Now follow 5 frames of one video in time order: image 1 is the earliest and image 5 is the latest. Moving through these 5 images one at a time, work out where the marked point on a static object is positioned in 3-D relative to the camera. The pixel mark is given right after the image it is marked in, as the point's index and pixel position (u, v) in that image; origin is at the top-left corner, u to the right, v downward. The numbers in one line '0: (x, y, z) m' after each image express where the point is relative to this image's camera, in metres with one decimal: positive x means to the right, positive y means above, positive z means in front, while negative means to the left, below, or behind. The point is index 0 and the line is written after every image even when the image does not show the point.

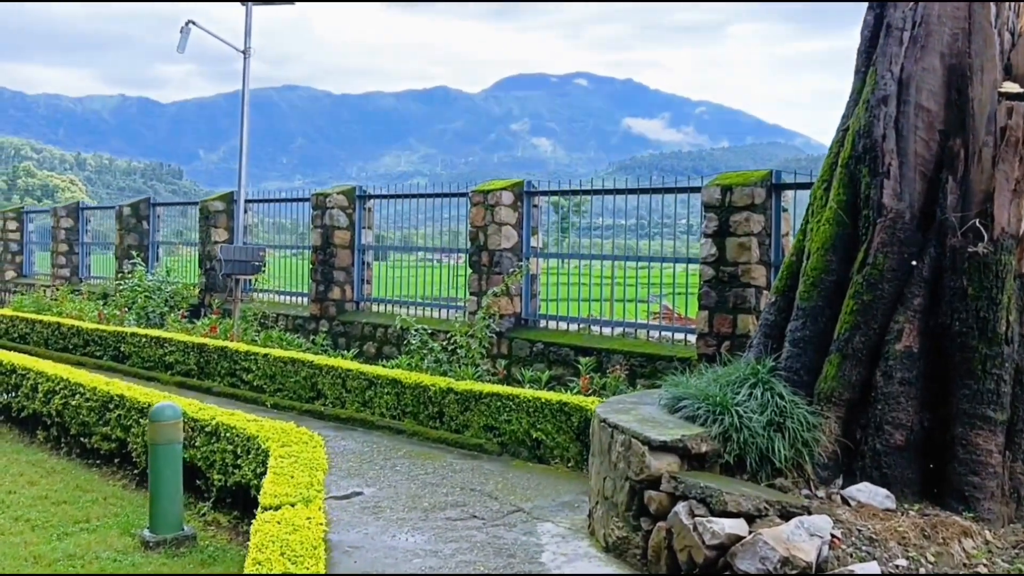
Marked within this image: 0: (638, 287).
0: (+0.9, 0.0, +7.4) m
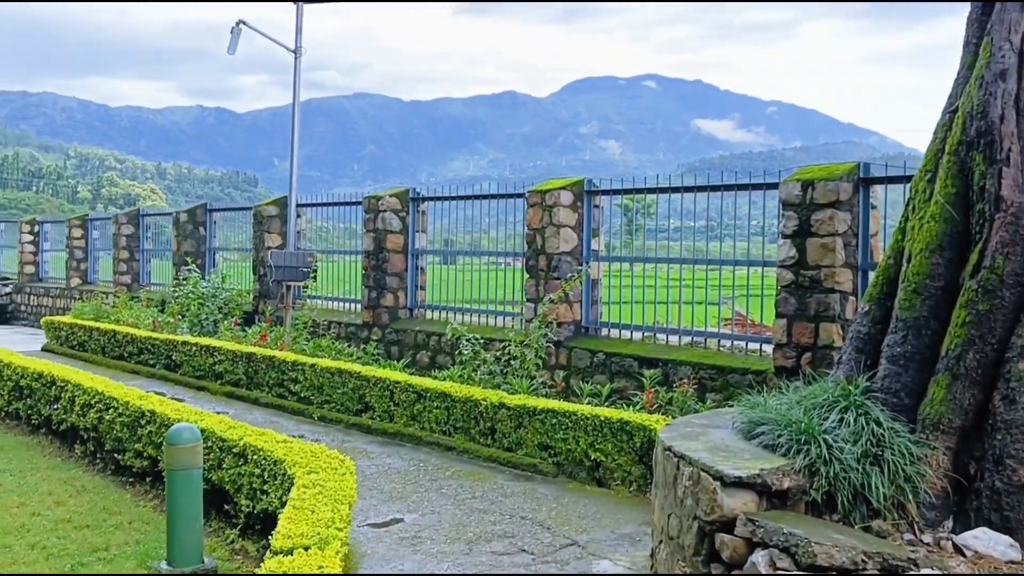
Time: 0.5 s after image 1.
0: (+1.4, 0.0, +6.8) m
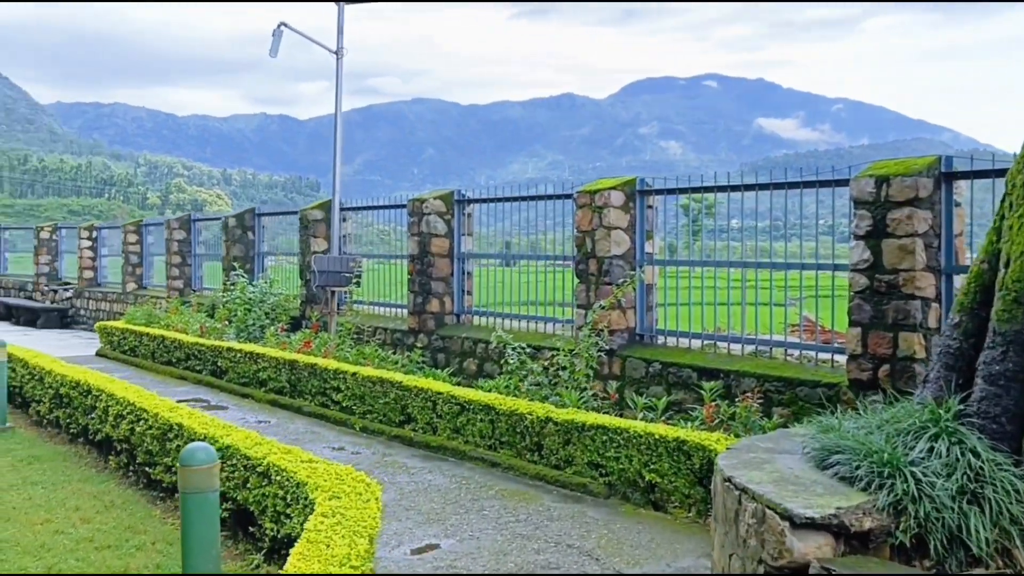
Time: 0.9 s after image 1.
0: (+1.7, -0.1, +6.3) m
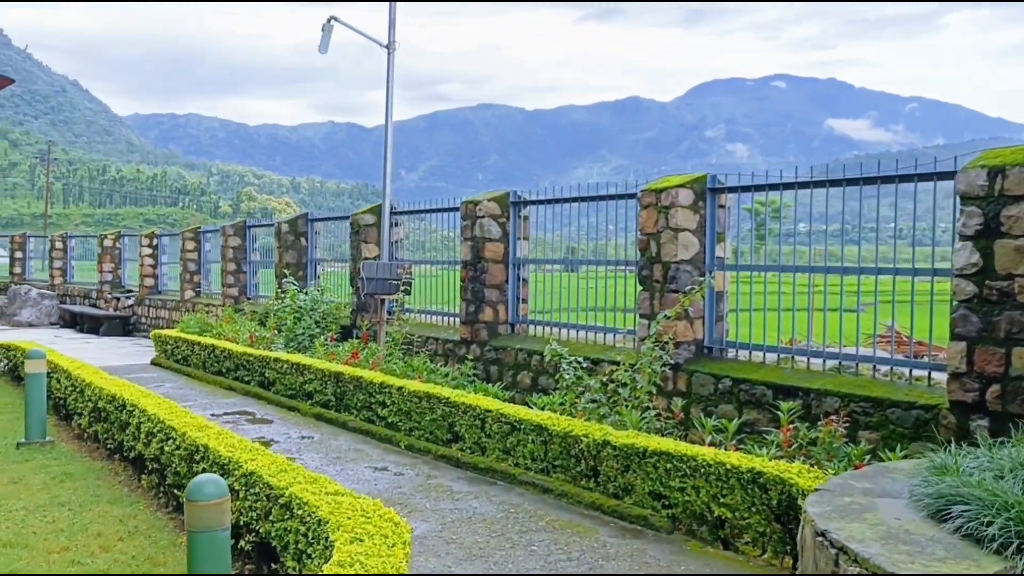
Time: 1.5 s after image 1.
0: (+2.0, -0.1, +5.7) m
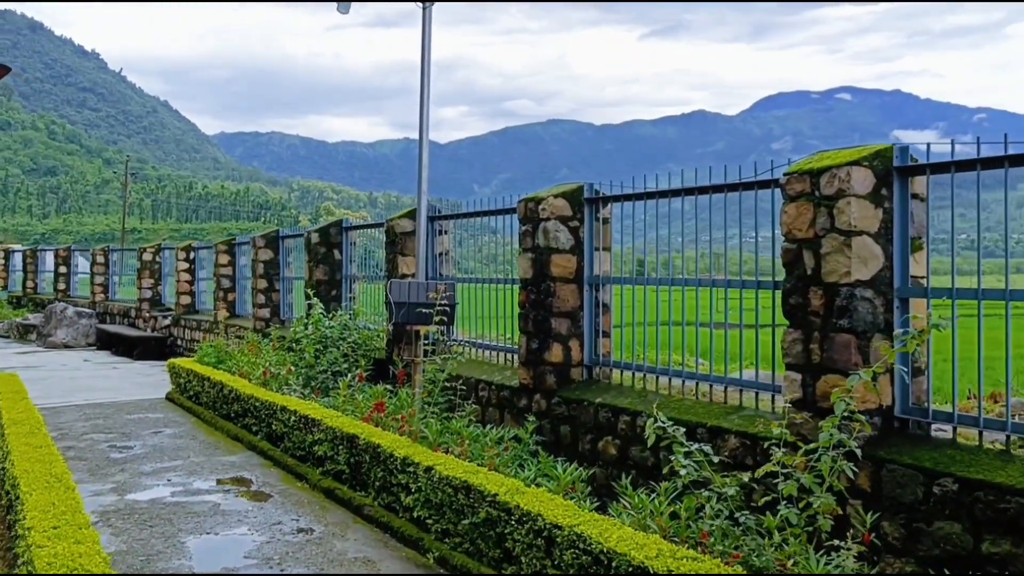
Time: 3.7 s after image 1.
0: (+2.3, -0.3, +3.2) m
